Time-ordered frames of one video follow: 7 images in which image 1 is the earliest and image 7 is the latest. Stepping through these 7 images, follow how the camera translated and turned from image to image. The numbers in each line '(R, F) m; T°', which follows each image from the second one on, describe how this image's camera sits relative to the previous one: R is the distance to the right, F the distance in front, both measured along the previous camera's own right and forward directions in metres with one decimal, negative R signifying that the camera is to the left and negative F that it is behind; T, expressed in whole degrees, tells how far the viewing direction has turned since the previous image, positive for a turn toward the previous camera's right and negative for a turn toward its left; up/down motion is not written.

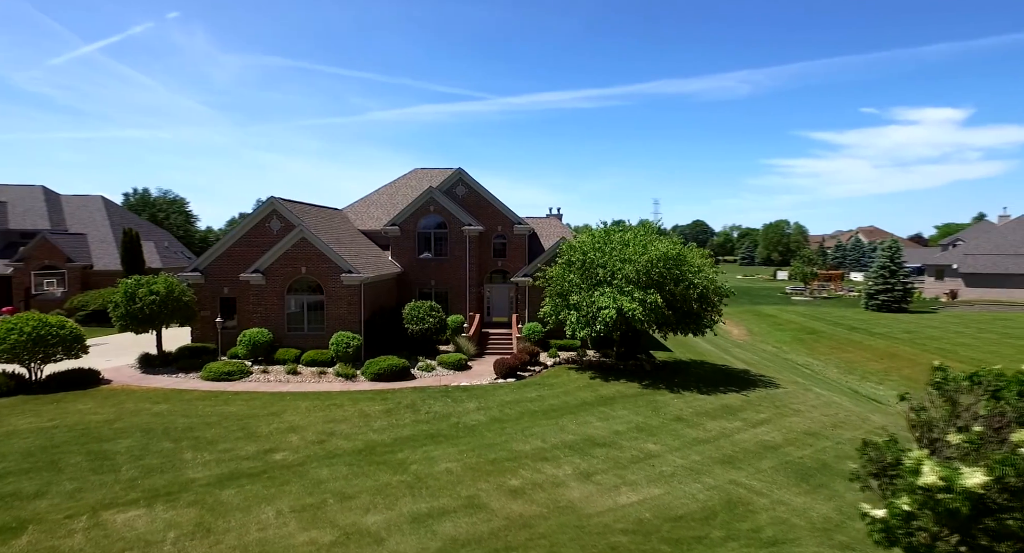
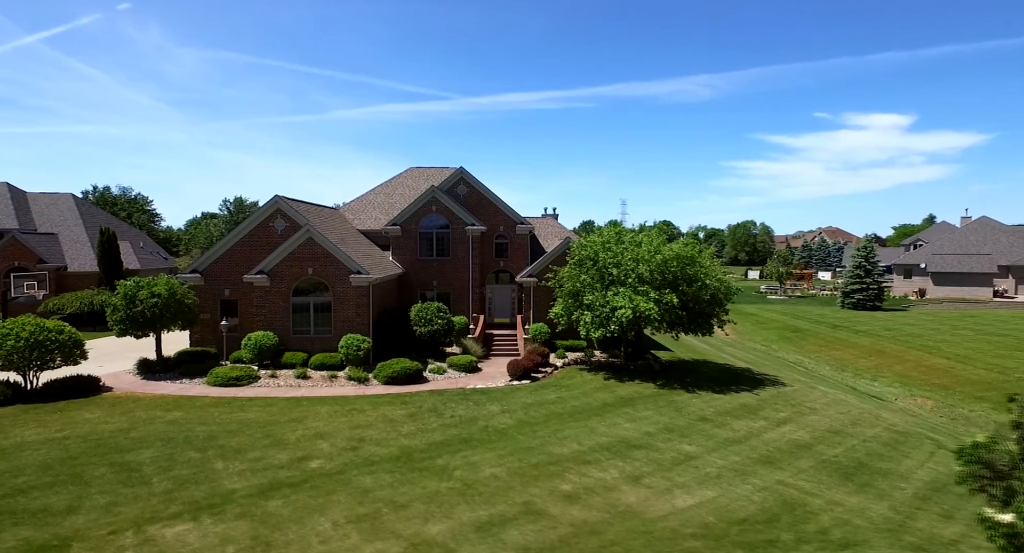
(-1.6, +0.3) m; +3°
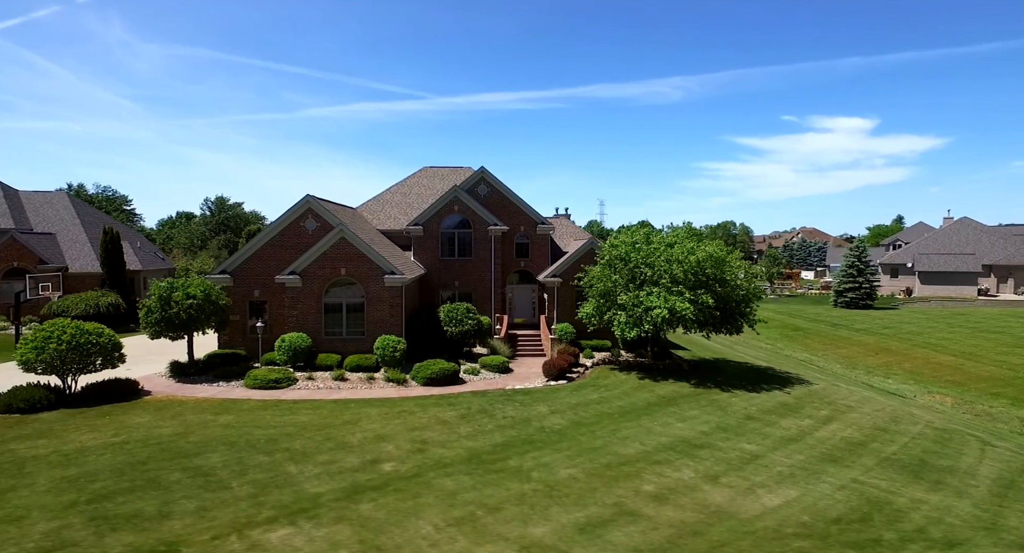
(-2.0, +0.1) m; +1°
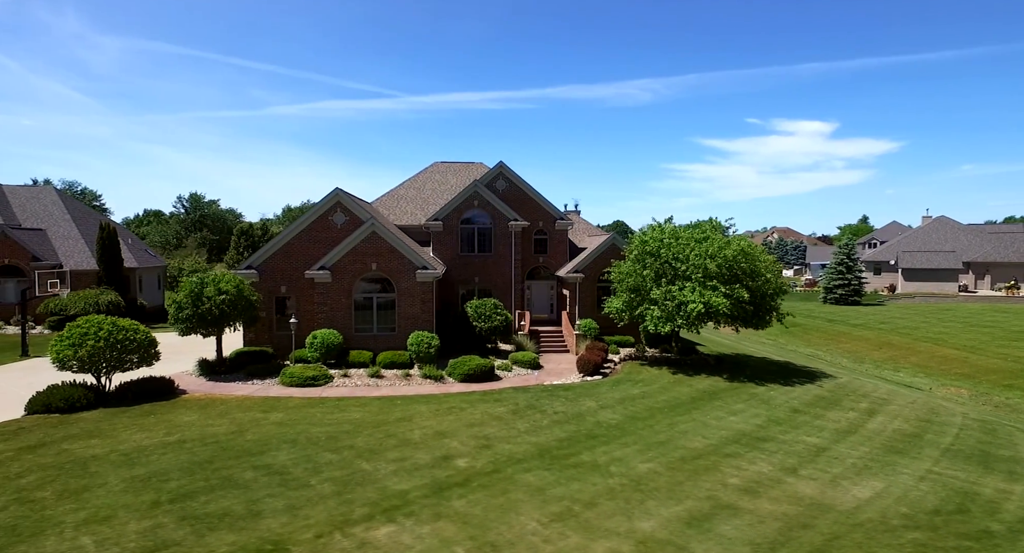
(-2.1, +0.3) m; +2°
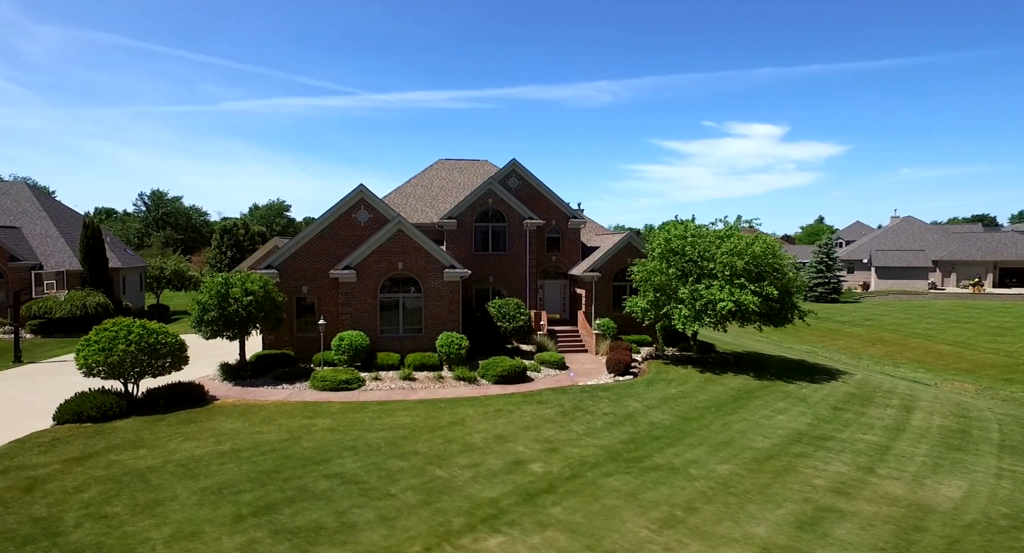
(-2.2, +0.4) m; +3°
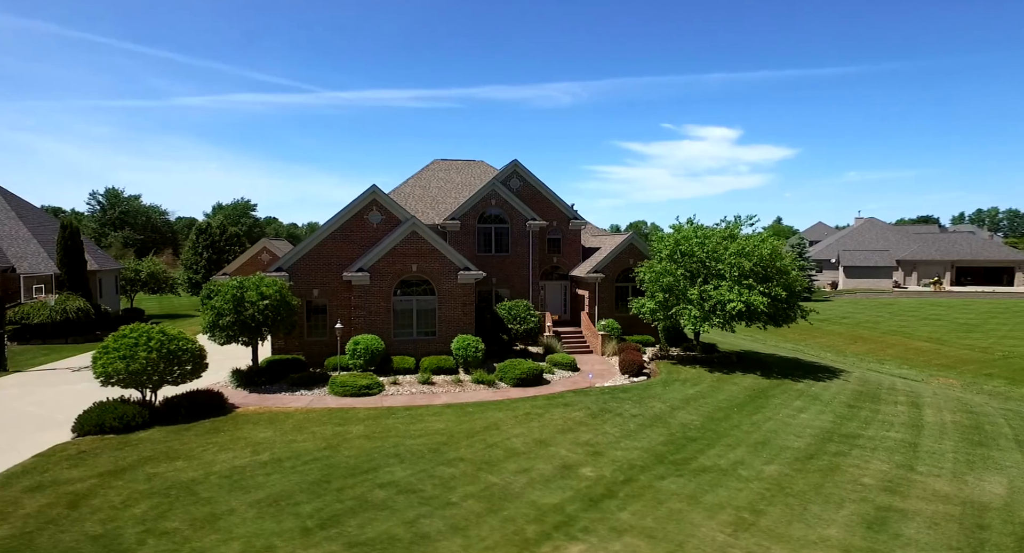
(-1.7, +0.1) m; +3°
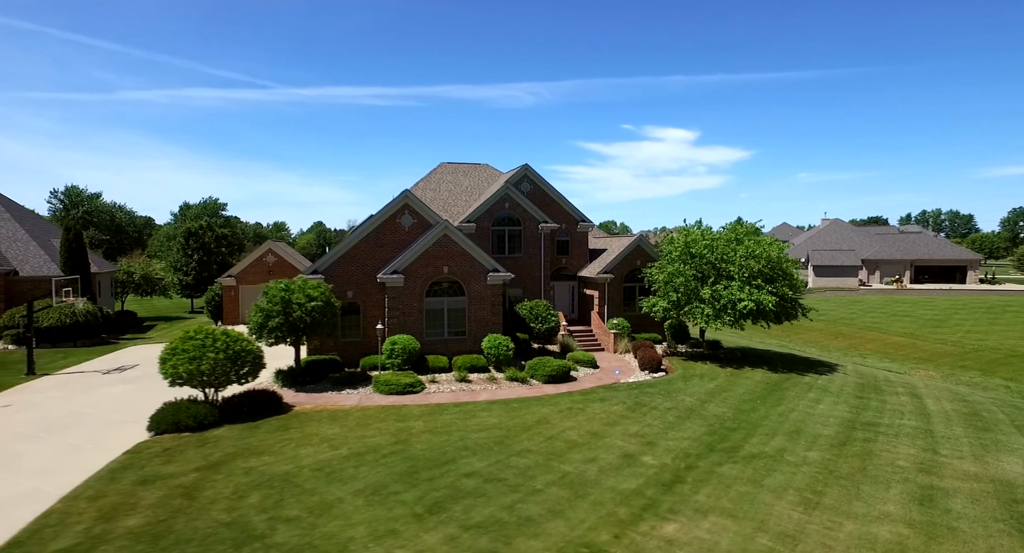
(-2.2, -0.9) m; +3°
